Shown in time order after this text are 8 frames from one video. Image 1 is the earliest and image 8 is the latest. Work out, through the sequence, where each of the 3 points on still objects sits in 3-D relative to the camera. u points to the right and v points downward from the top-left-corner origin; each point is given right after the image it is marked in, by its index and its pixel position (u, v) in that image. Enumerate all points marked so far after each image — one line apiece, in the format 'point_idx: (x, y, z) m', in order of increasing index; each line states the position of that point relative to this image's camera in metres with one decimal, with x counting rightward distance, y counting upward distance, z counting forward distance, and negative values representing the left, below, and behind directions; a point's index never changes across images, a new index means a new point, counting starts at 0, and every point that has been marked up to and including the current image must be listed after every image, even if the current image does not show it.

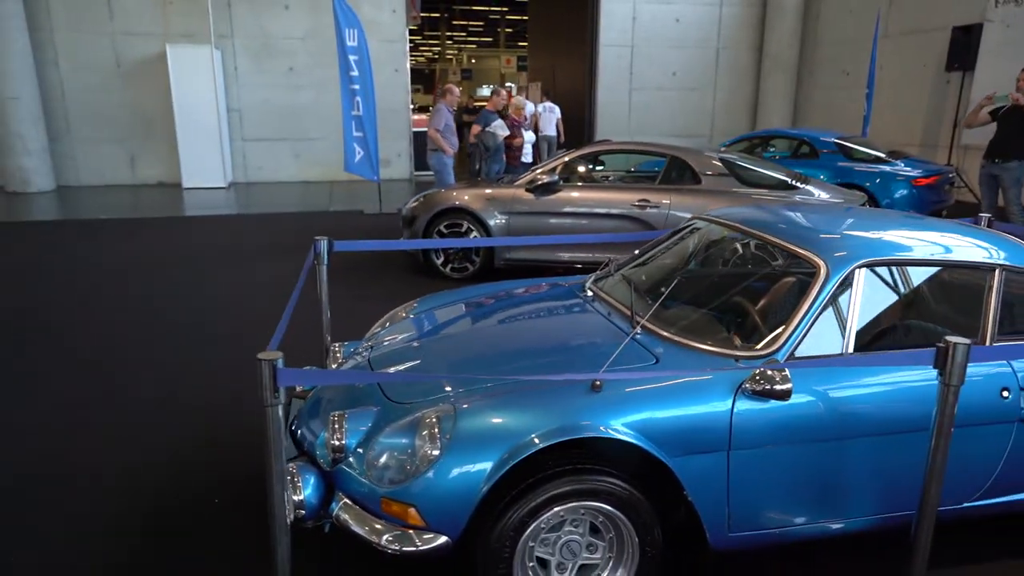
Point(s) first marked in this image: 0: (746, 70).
0: (+5.7, +5.3, +16.7) m
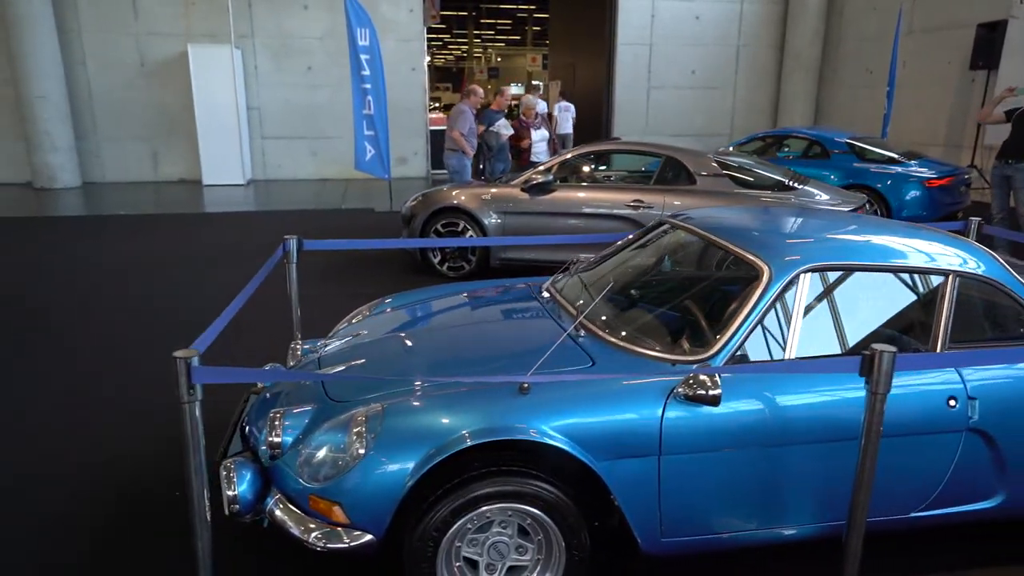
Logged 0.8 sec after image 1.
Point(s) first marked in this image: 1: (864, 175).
0: (+6.1, +5.3, +16.4) m
1: (+4.6, +1.5, +9.0) m
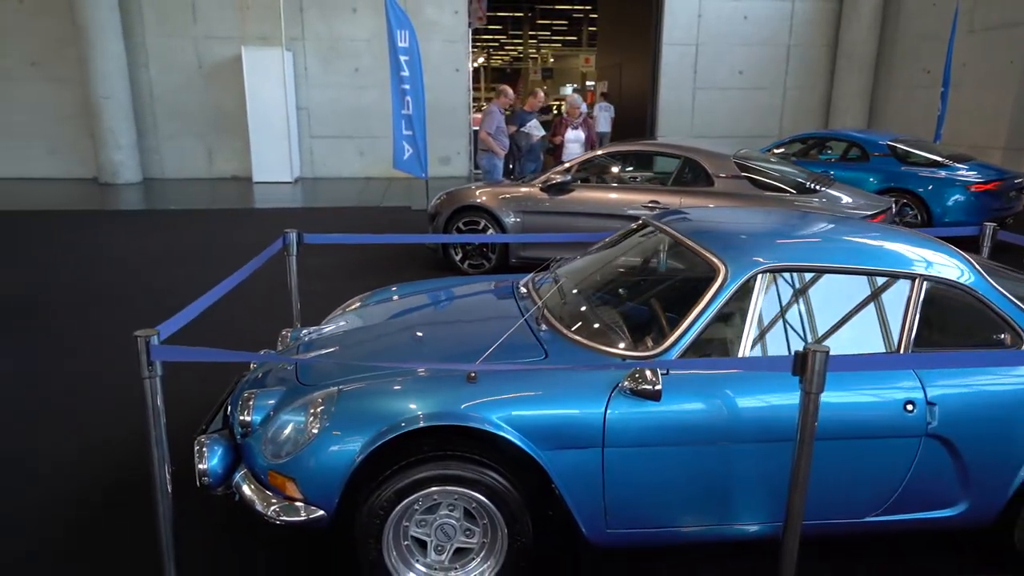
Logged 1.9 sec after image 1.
0: (+7.2, +5.2, +16.0) m
1: (+5.0, +1.4, +8.7) m
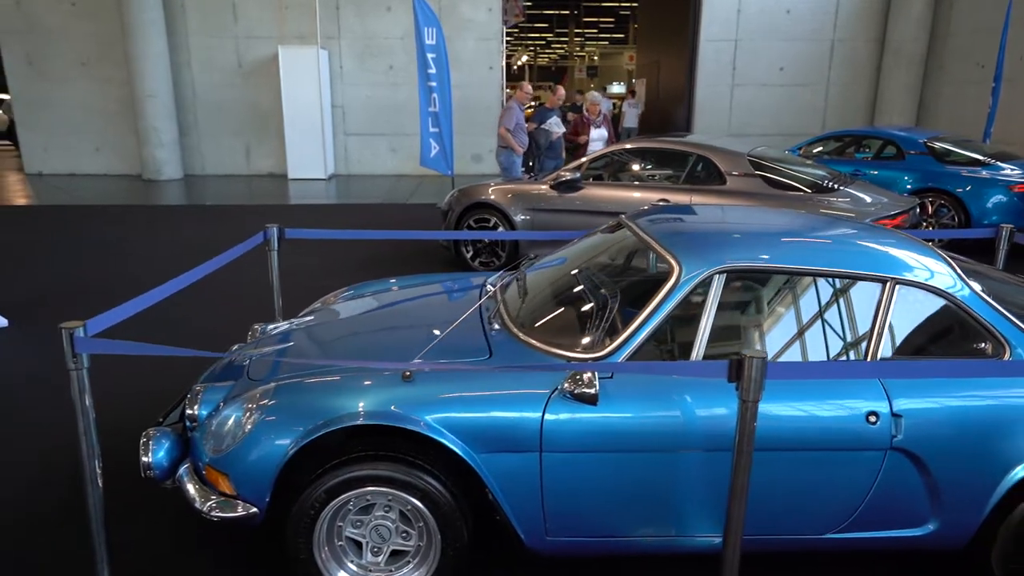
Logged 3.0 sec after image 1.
0: (+7.9, +5.1, +15.4) m
1: (+5.2, +1.3, +8.3) m
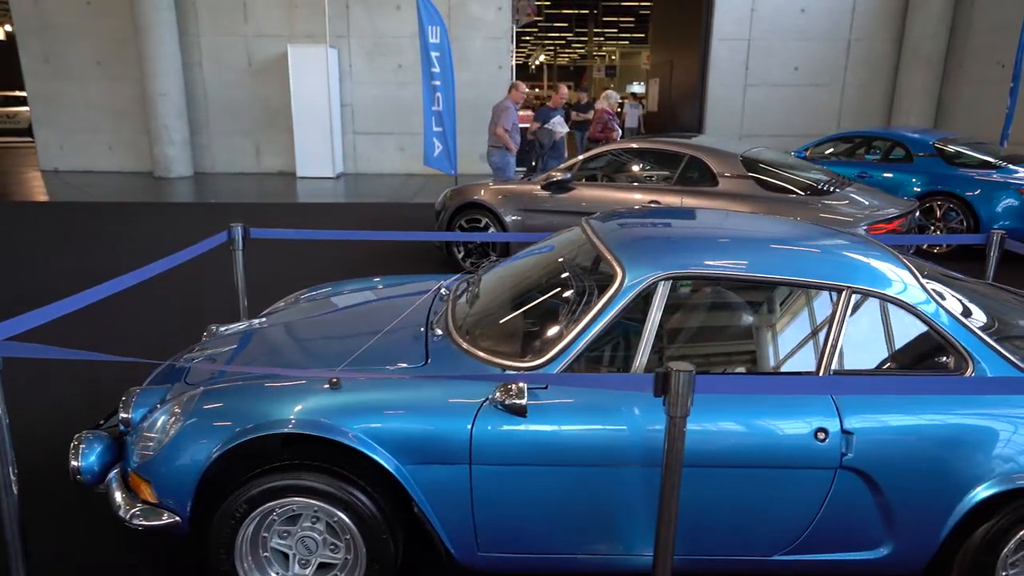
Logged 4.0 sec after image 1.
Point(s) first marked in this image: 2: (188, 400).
0: (+8.1, +5.0, +15.1) m
1: (+5.2, +1.2, +8.0) m
2: (-1.1, -0.4, +2.3) m
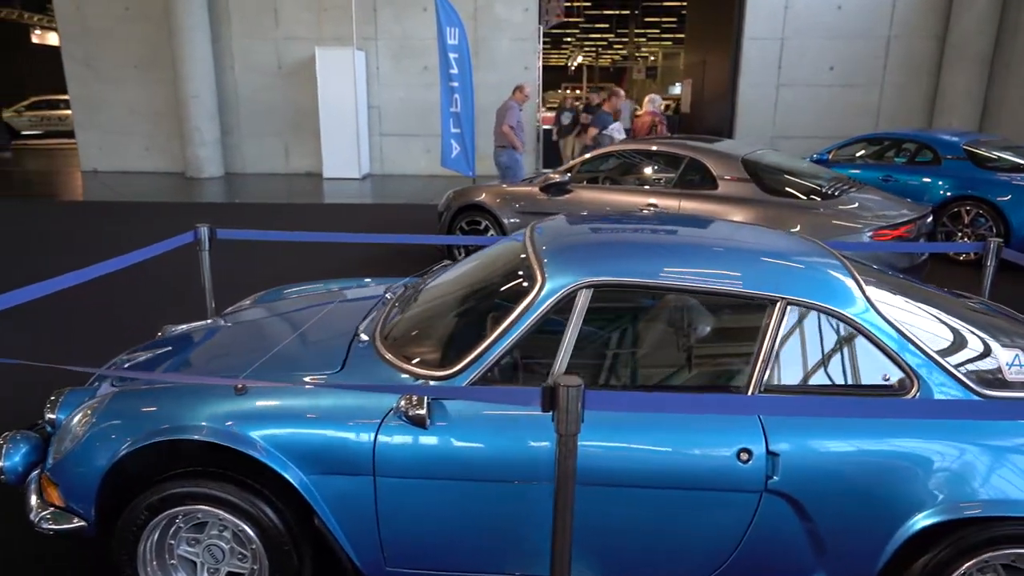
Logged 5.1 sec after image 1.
0: (+8.7, +4.8, +14.6) m
1: (+5.3, +1.1, +7.7) m
2: (-1.3, -0.4, +2.3) m
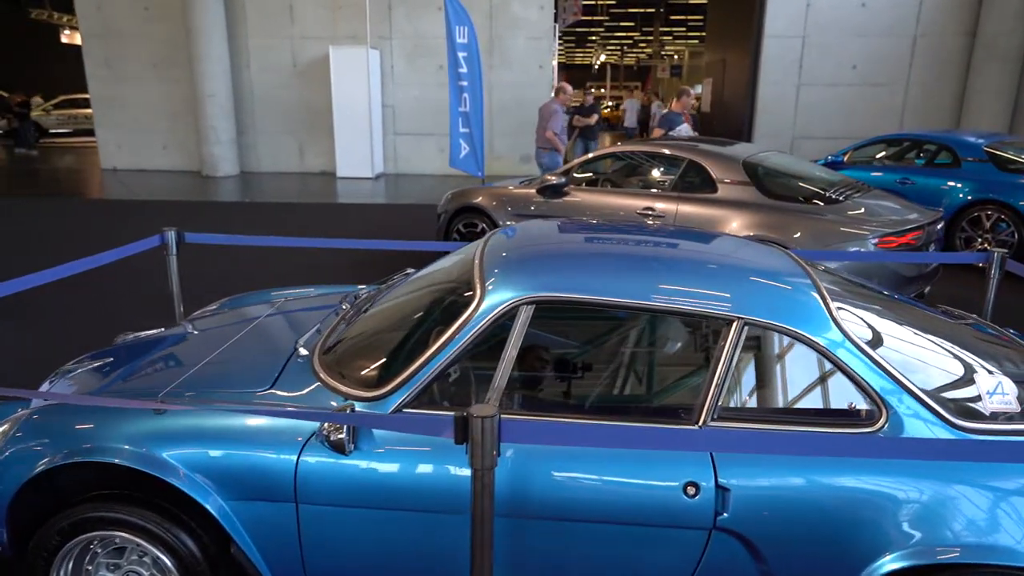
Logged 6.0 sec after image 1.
0: (+8.9, +4.7, +14.1) m
1: (+5.3, +1.1, +7.3) m
2: (-1.5, -0.4, +2.2) m
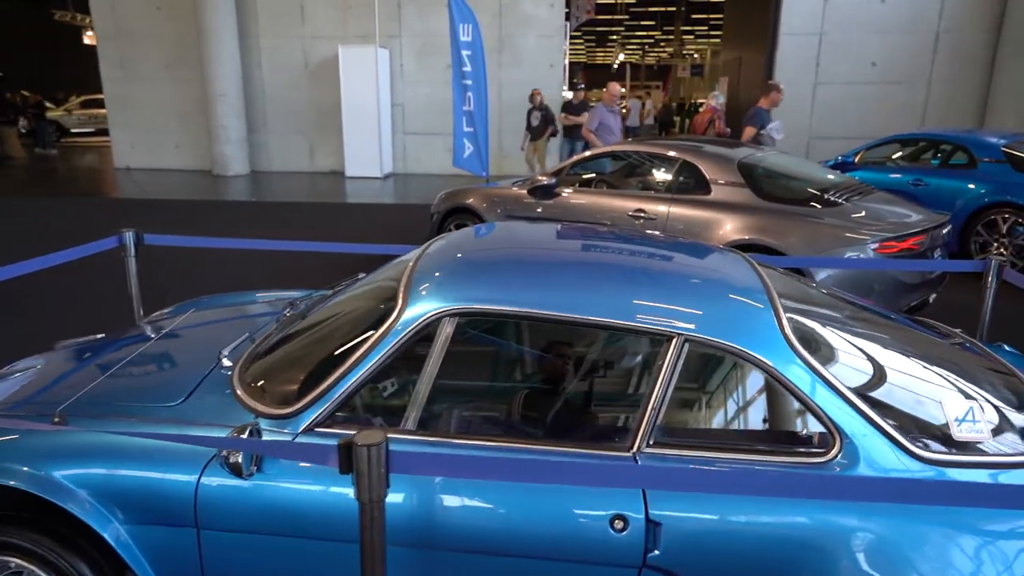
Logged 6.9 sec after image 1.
0: (+9.1, +4.6, +13.7) m
1: (+5.2, +1.0, +7.0) m
2: (-1.7, -0.4, +2.1) m
